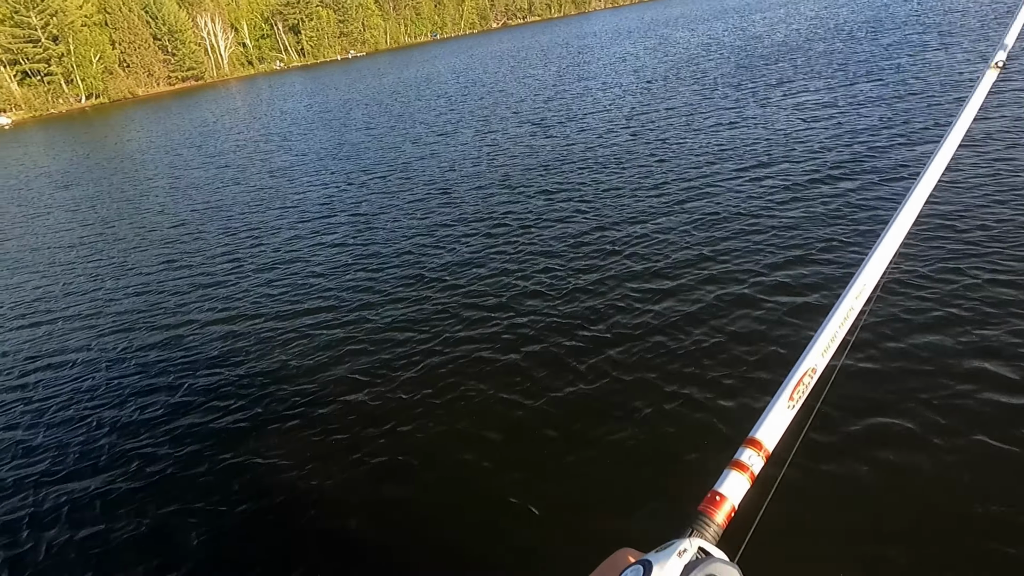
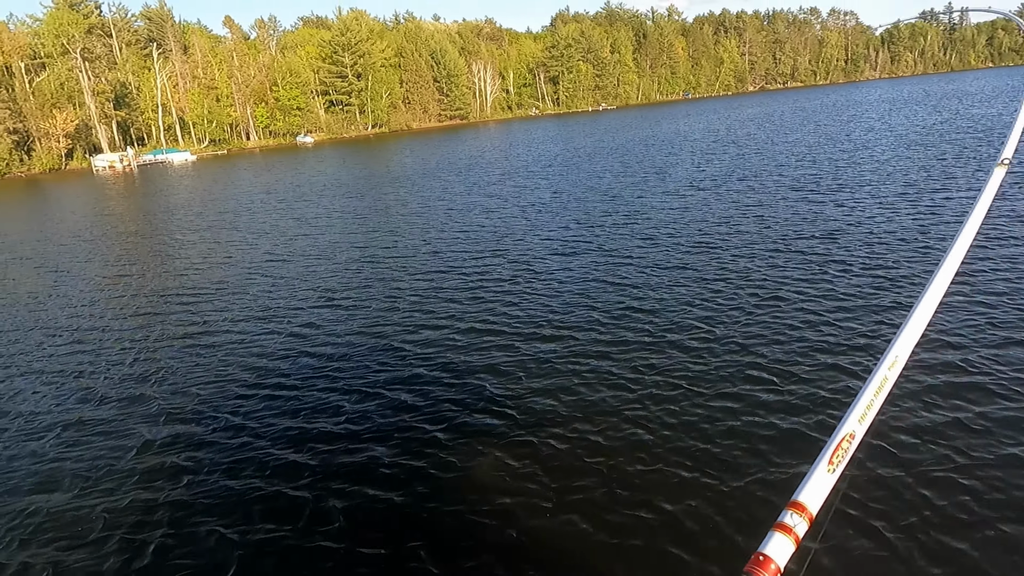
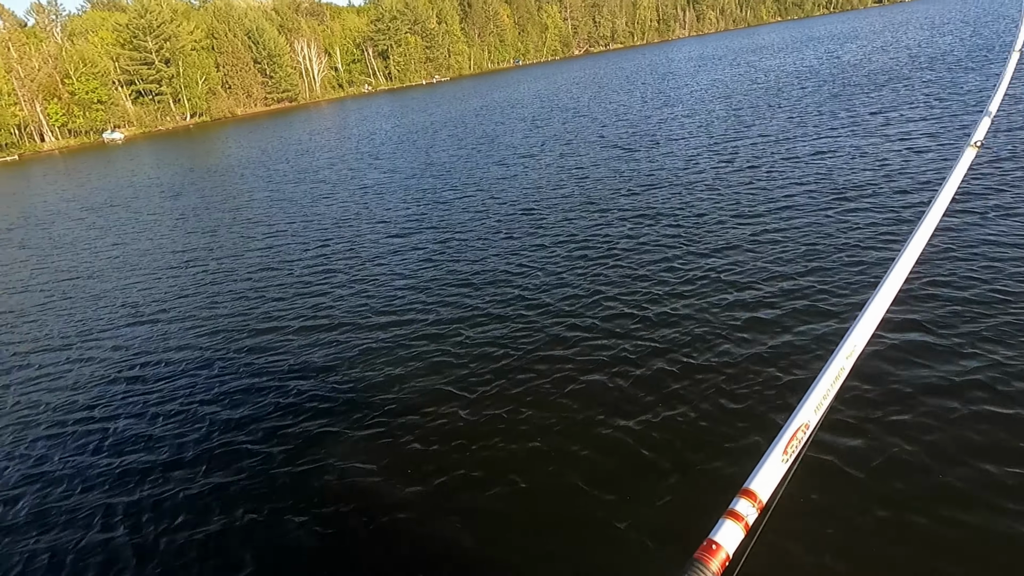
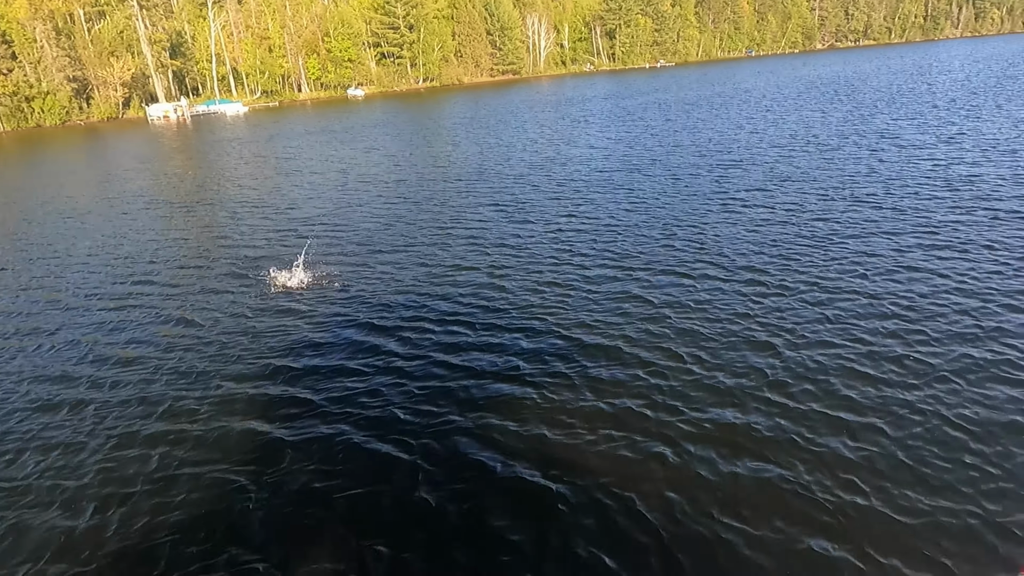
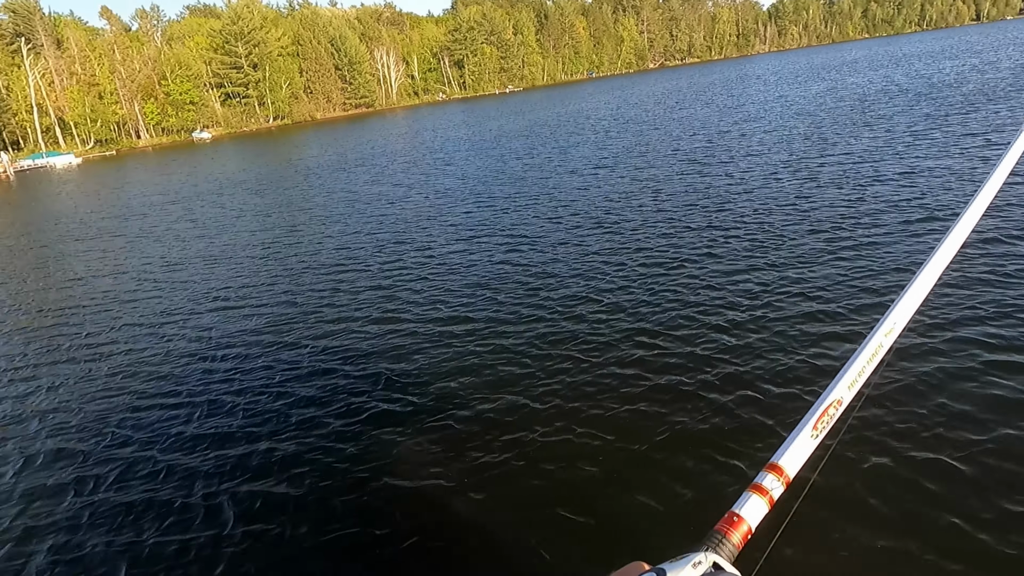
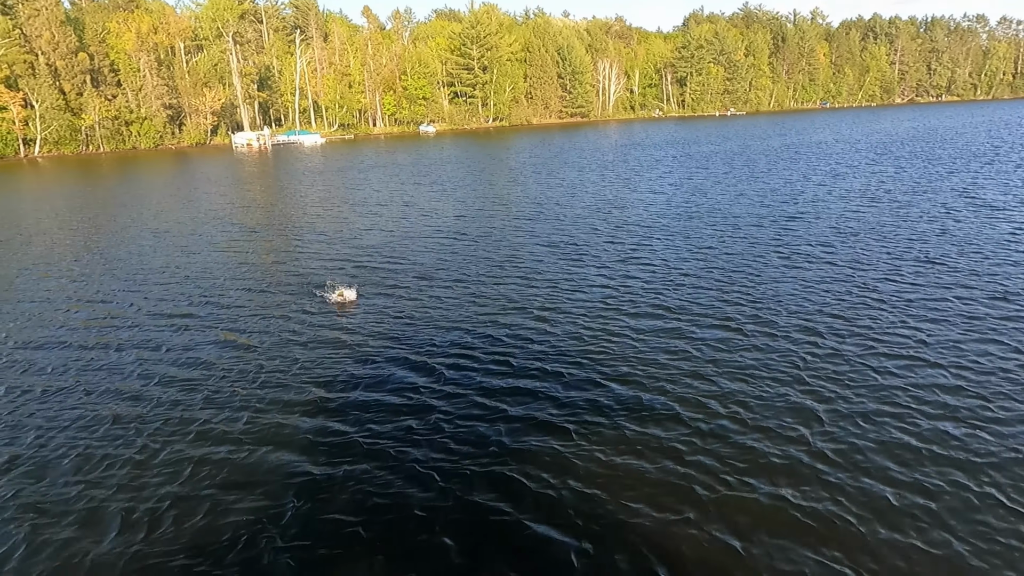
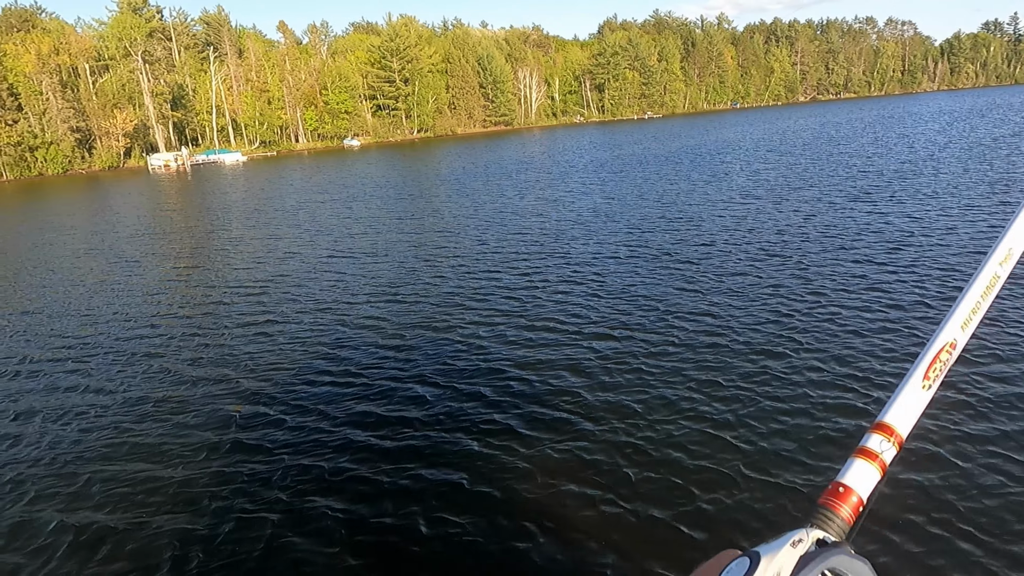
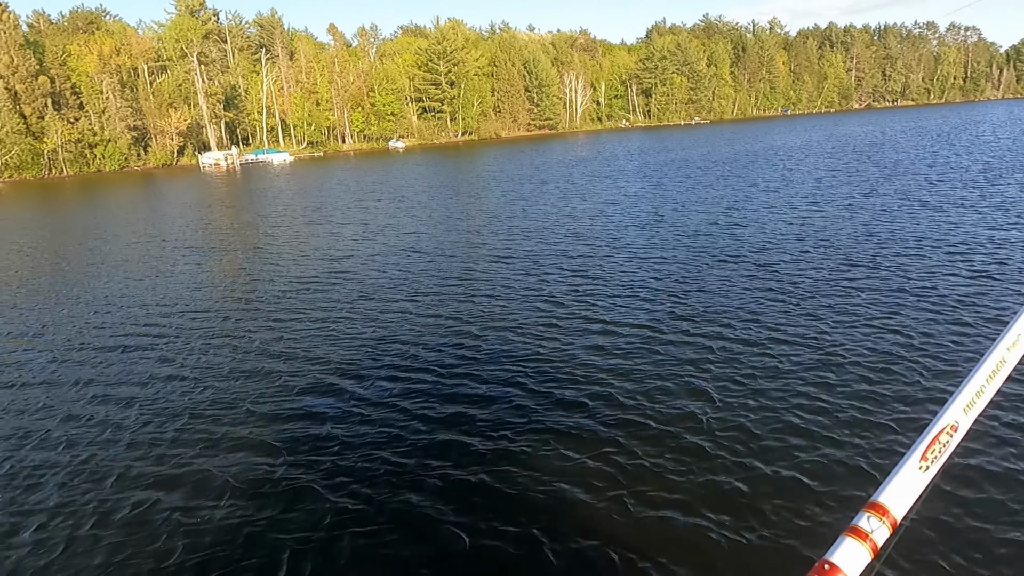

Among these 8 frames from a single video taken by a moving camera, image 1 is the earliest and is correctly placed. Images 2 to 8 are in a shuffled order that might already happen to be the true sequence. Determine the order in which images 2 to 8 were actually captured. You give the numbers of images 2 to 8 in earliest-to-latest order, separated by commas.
3, 5, 2, 7, 8, 6, 4
